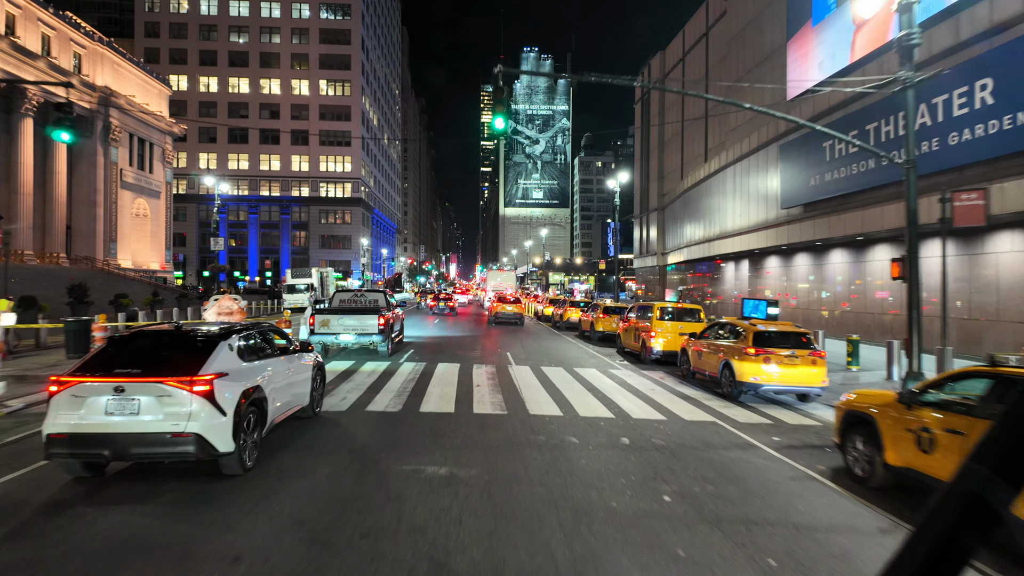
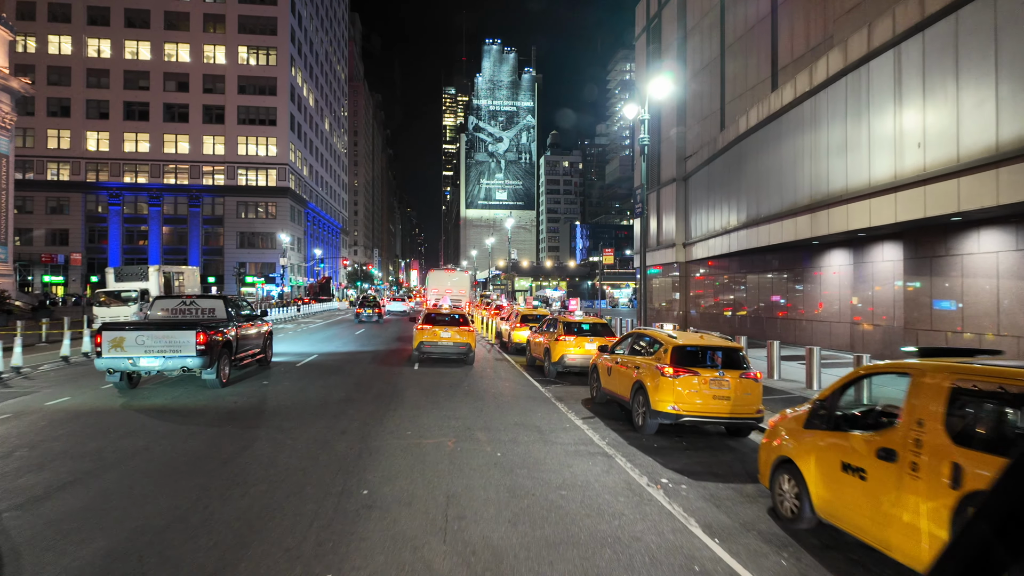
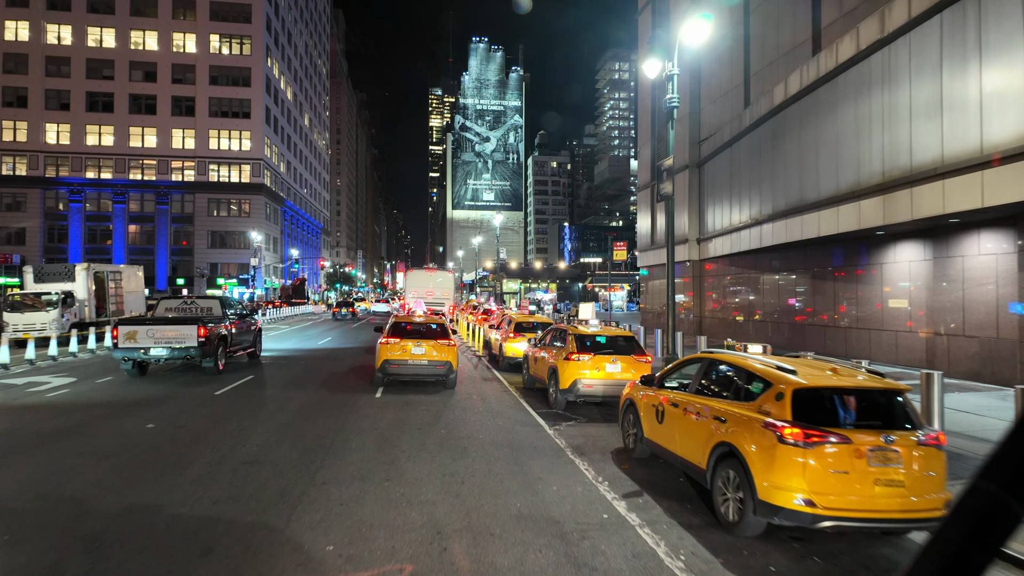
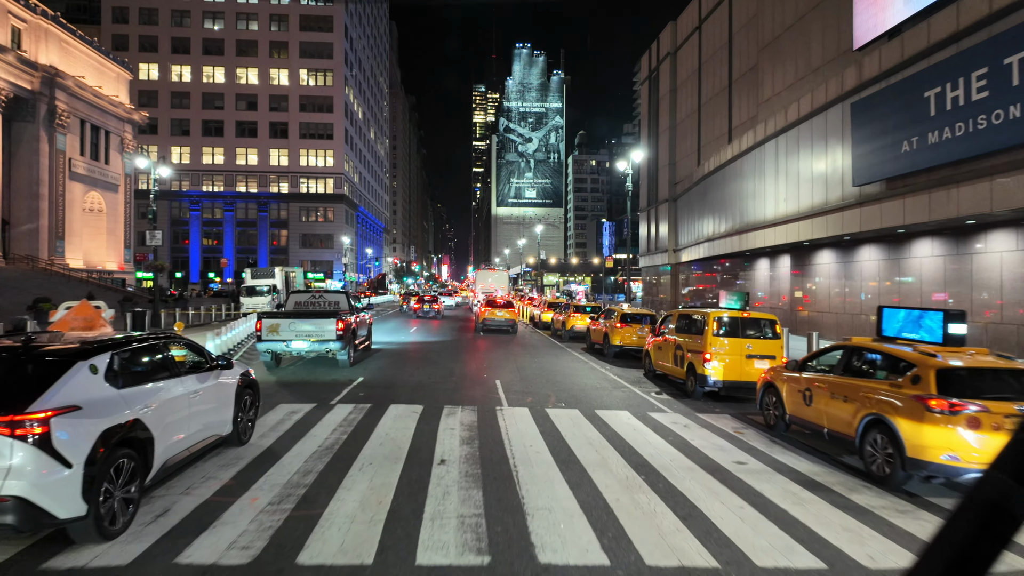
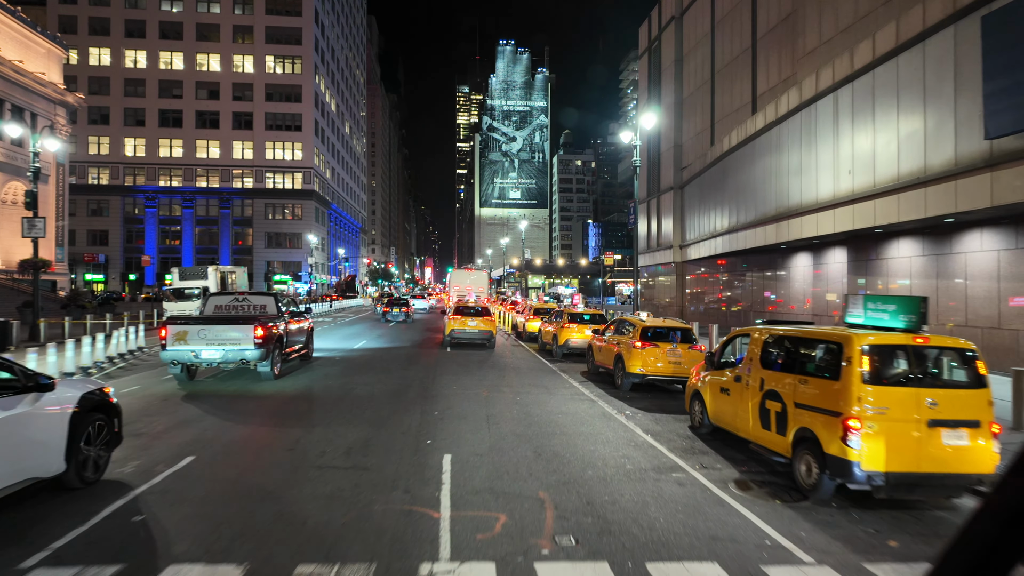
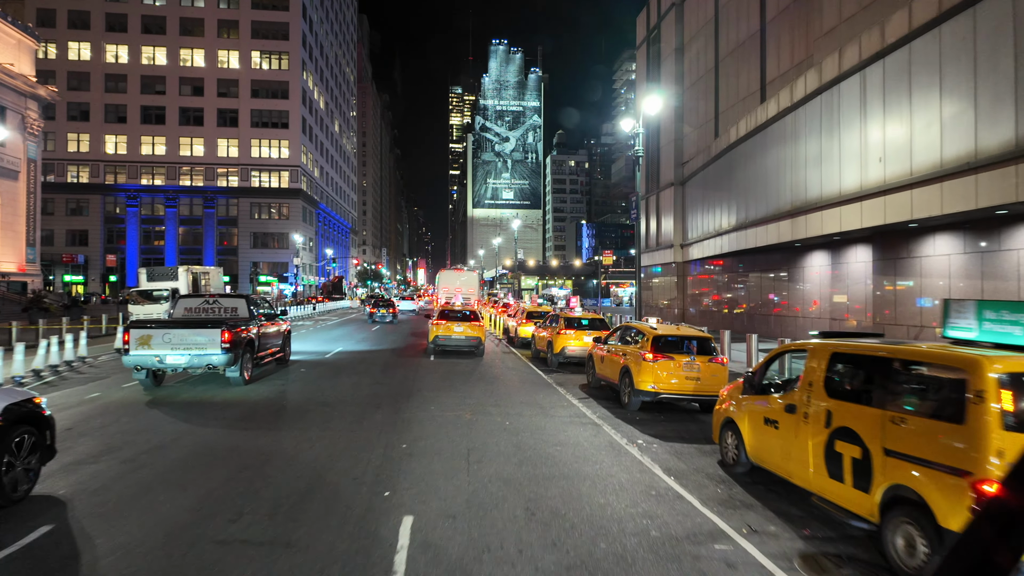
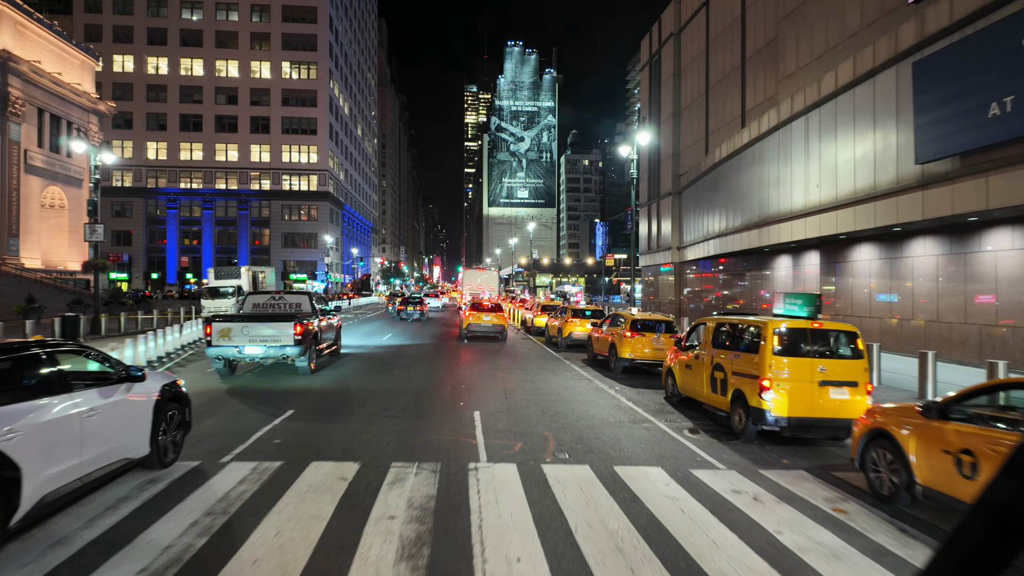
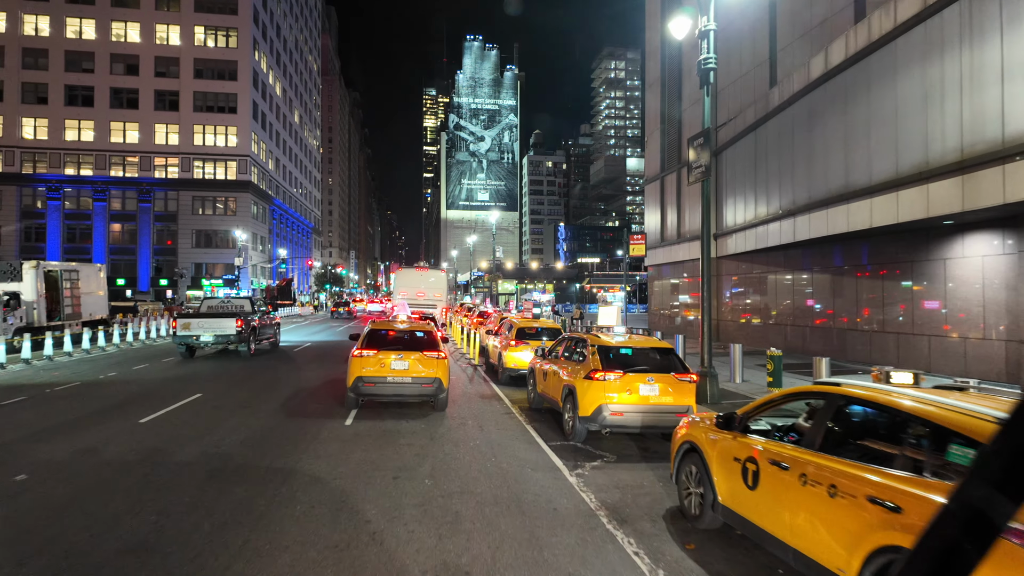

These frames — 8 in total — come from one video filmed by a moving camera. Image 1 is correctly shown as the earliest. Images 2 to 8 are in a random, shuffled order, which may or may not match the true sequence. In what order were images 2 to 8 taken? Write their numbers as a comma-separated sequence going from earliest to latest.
4, 7, 5, 6, 2, 3, 8
